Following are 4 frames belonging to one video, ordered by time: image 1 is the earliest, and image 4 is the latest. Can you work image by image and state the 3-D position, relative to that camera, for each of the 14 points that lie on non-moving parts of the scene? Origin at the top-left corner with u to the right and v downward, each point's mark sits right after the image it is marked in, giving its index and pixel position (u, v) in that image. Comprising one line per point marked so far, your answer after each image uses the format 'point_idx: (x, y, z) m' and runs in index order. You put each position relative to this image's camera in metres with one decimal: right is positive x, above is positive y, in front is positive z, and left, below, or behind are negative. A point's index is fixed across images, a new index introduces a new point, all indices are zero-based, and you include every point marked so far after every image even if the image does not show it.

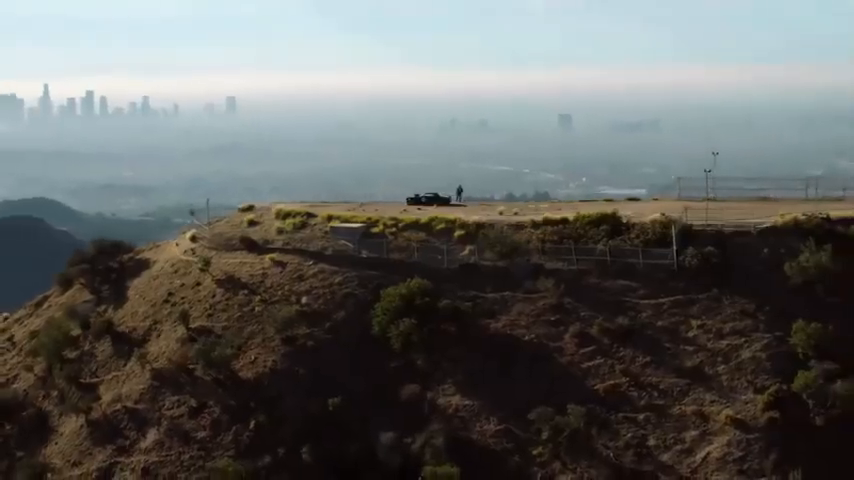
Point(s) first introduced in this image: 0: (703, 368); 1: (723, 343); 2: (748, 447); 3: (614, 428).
0: (+6.1, -2.8, +18.8) m
1: (+6.6, -2.3, +19.2) m
2: (+6.3, -4.1, +16.8) m
3: (+4.0, -4.0, +18.3) m
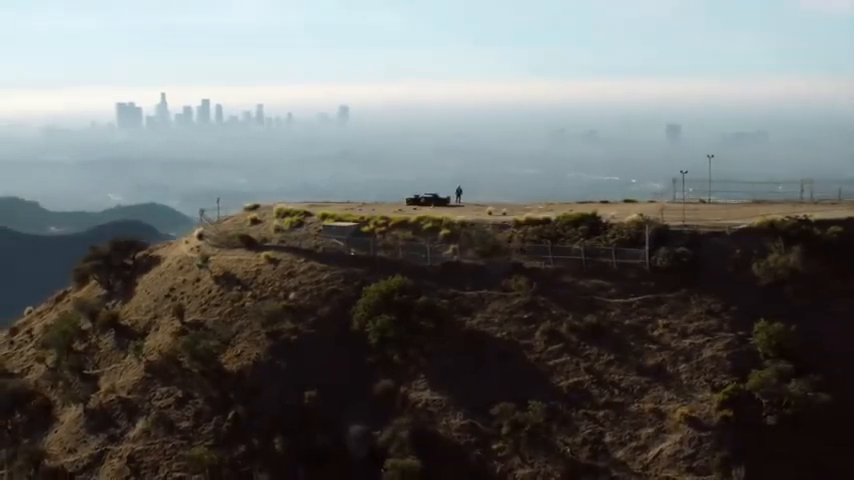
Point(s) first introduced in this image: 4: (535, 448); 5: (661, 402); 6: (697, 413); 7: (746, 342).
0: (+5.2, -2.8, +18.9) m
1: (+5.8, -2.3, +19.2) m
2: (+5.4, -4.0, +16.9) m
3: (+3.2, -4.0, +18.5) m
4: (+2.3, -4.5, +18.3) m
5: (+5.0, -3.4, +18.2) m
6: (+5.5, -3.5, +17.4) m
7: (+7.0, -2.3, +18.8) m
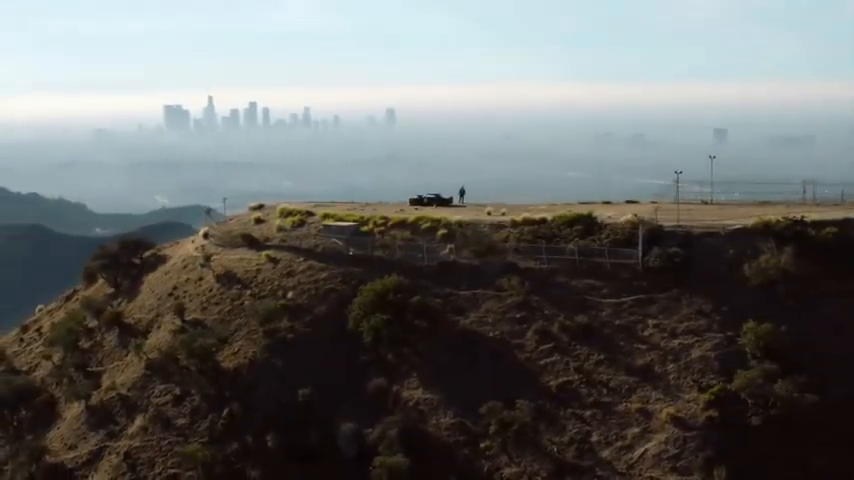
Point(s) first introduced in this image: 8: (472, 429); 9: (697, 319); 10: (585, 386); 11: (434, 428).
0: (+5.0, -2.8, +18.9) m
1: (+5.6, -2.3, +19.2) m
2: (+5.1, -4.0, +16.8) m
3: (+2.9, -4.0, +18.5) m
4: (+2.1, -4.5, +18.3) m
5: (+4.7, -3.4, +18.1) m
6: (+5.2, -3.5, +17.4) m
7: (+6.7, -2.3, +18.7) m
8: (+1.0, -4.3, +19.3) m
9: (+6.2, -1.8, +19.6) m
10: (+3.5, -3.3, +19.0) m
11: (+0.2, -4.4, +19.7) m
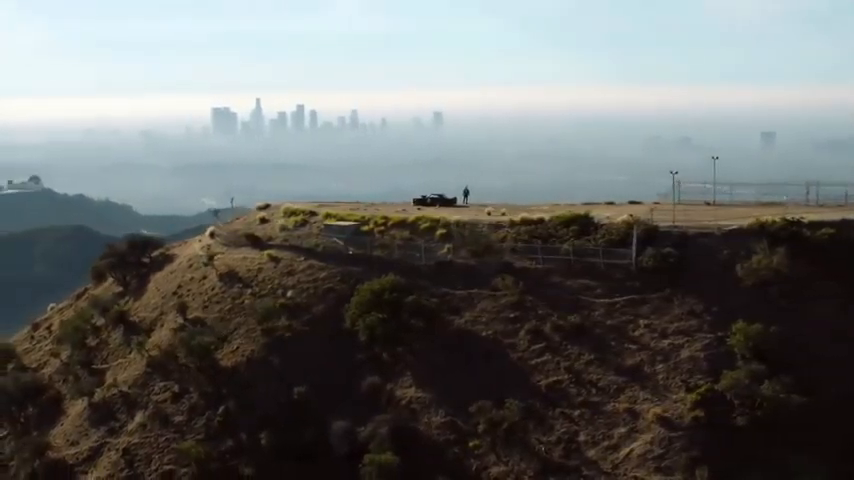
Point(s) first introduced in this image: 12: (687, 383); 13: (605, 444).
0: (+4.7, -2.8, +18.8) m
1: (+5.4, -2.3, +19.1) m
2: (+4.8, -4.0, +16.8) m
3: (+2.7, -4.0, +18.5) m
4: (+1.8, -4.5, +18.4) m
5: (+4.4, -3.4, +18.1) m
6: (+4.9, -3.5, +17.3) m
7: (+6.5, -2.3, +18.7) m
8: (+0.8, -4.3, +19.4) m
9: (+6.0, -1.8, +19.5) m
10: (+3.3, -3.3, +19.0) m
11: (-0.1, -4.3, +19.8) m
12: (+5.5, -3.0, +18.0) m
13: (+3.7, -4.2, +17.5) m
